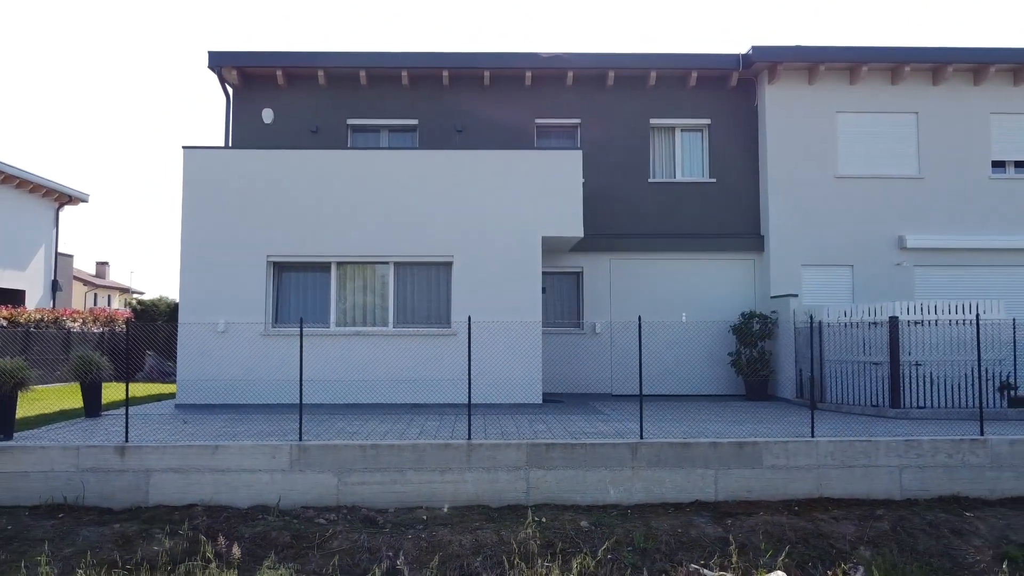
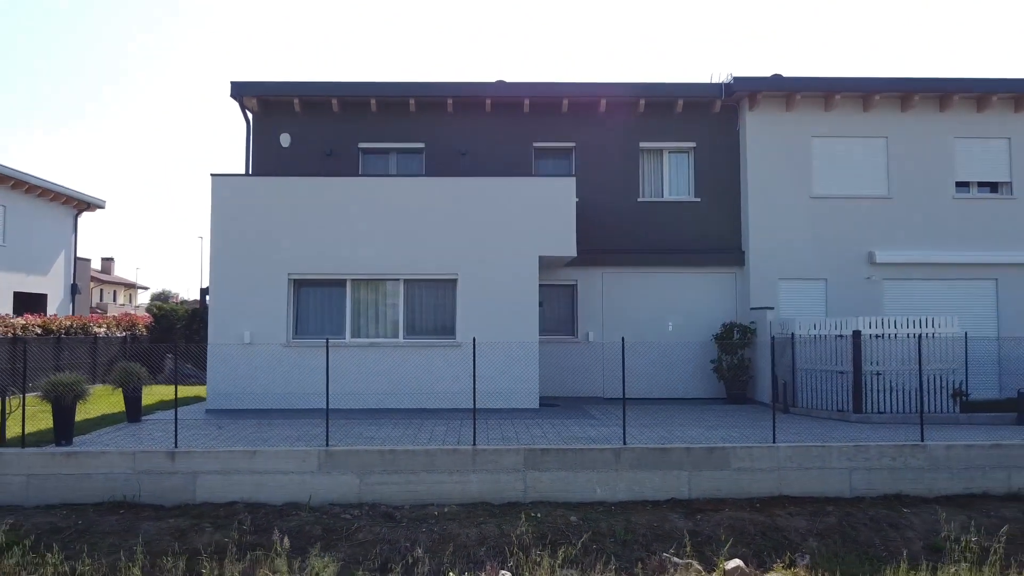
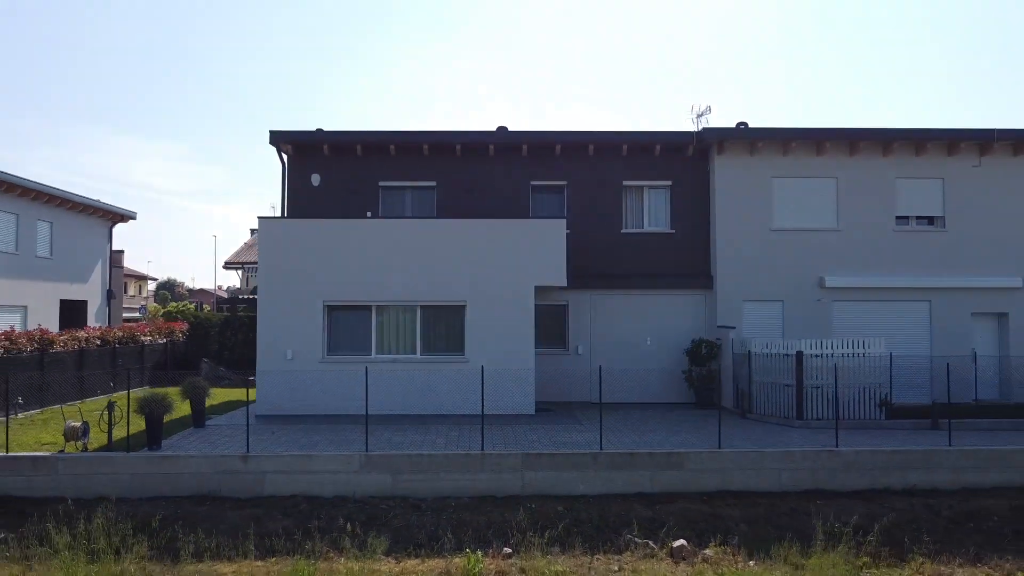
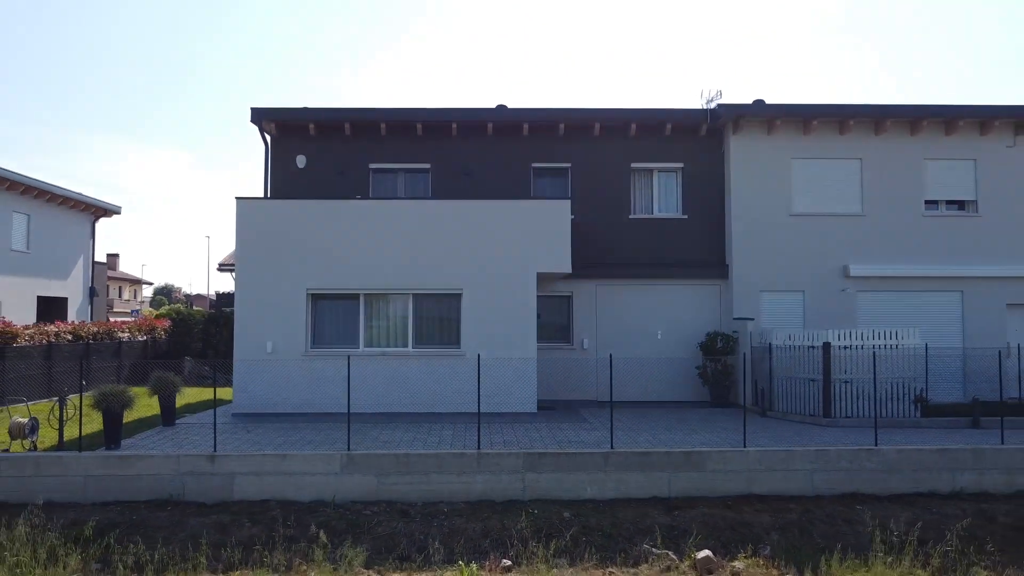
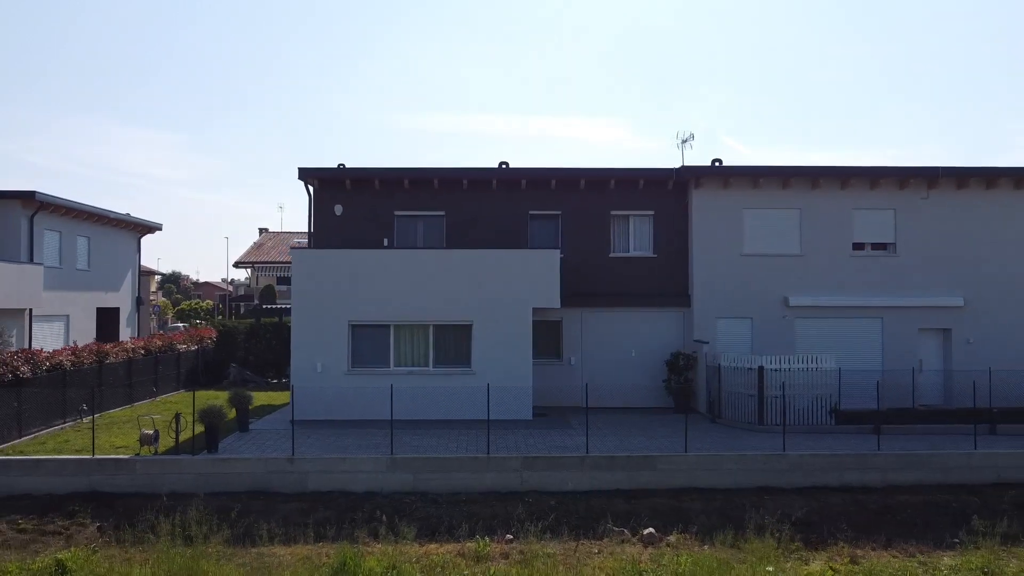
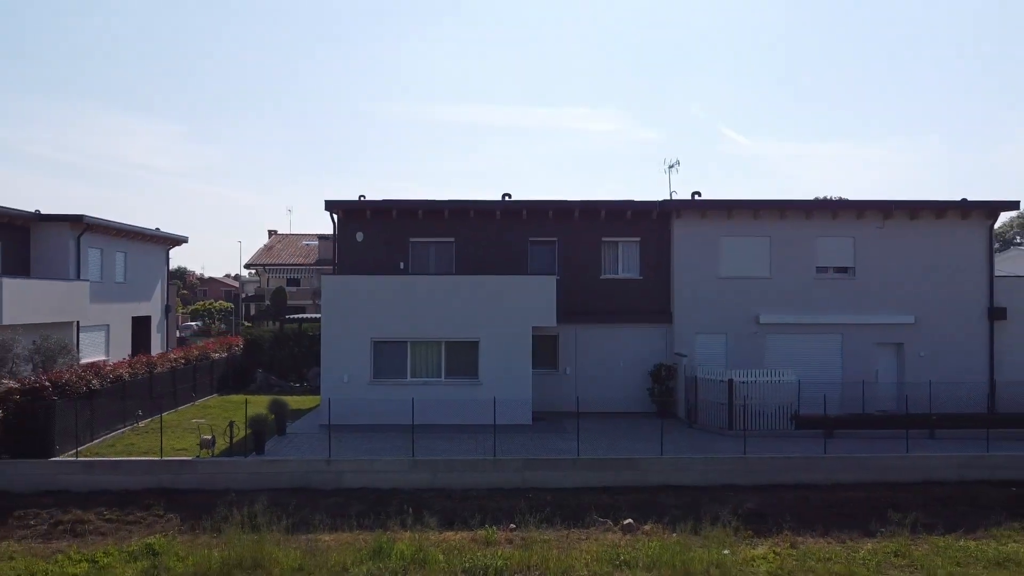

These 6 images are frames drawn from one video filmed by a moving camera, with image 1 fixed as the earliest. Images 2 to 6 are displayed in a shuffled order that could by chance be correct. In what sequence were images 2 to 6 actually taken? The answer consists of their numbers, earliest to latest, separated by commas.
2, 4, 3, 5, 6
